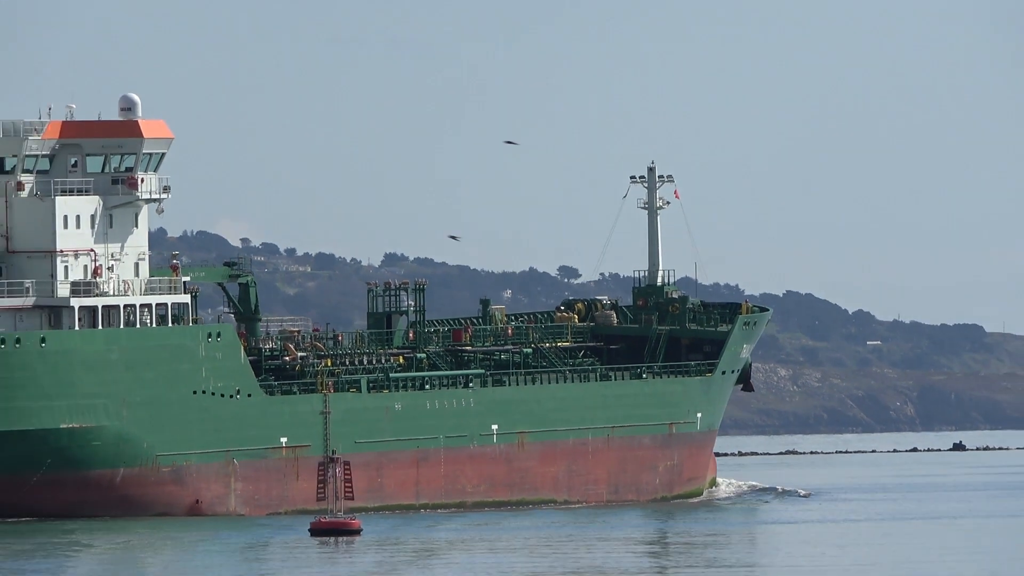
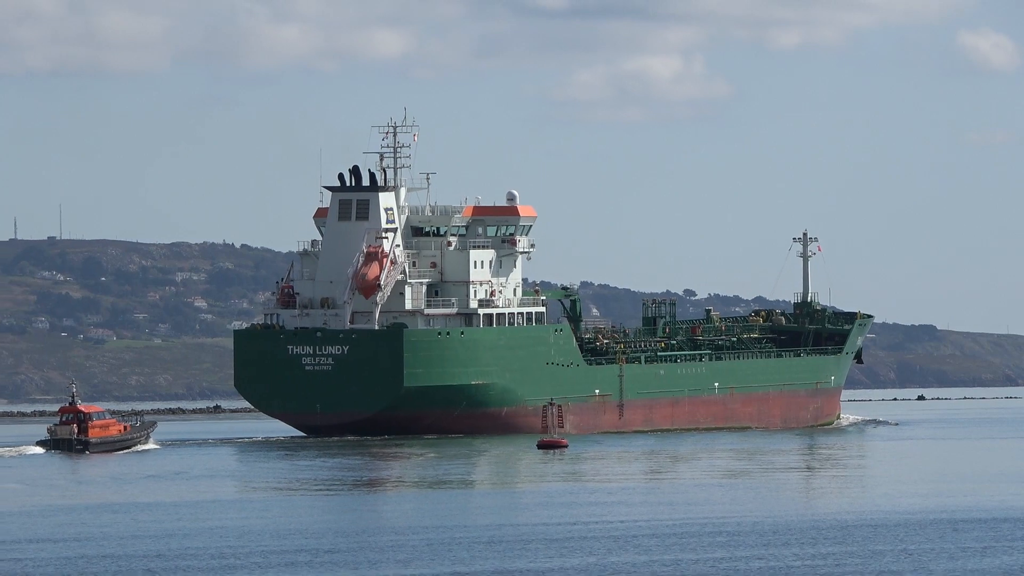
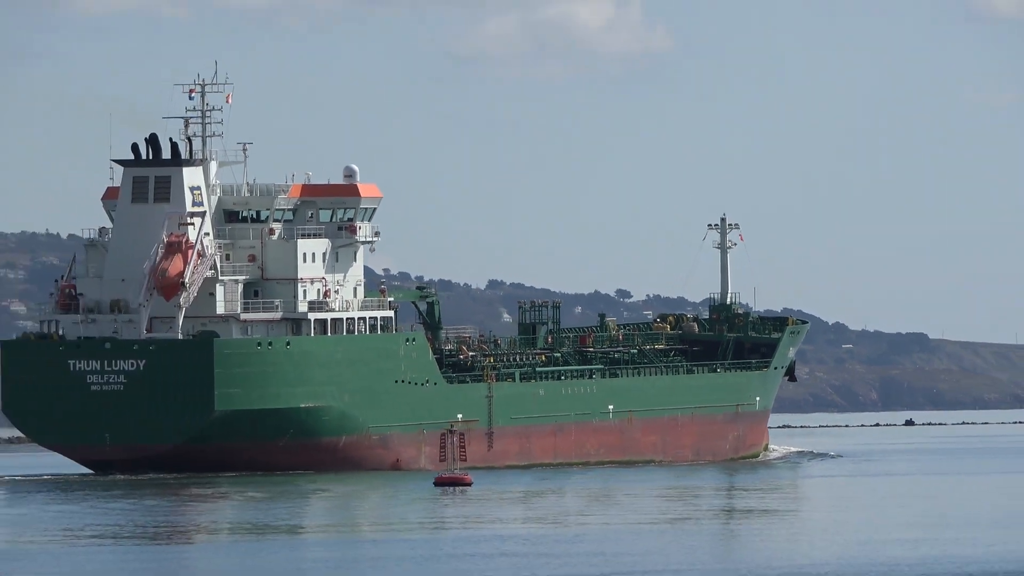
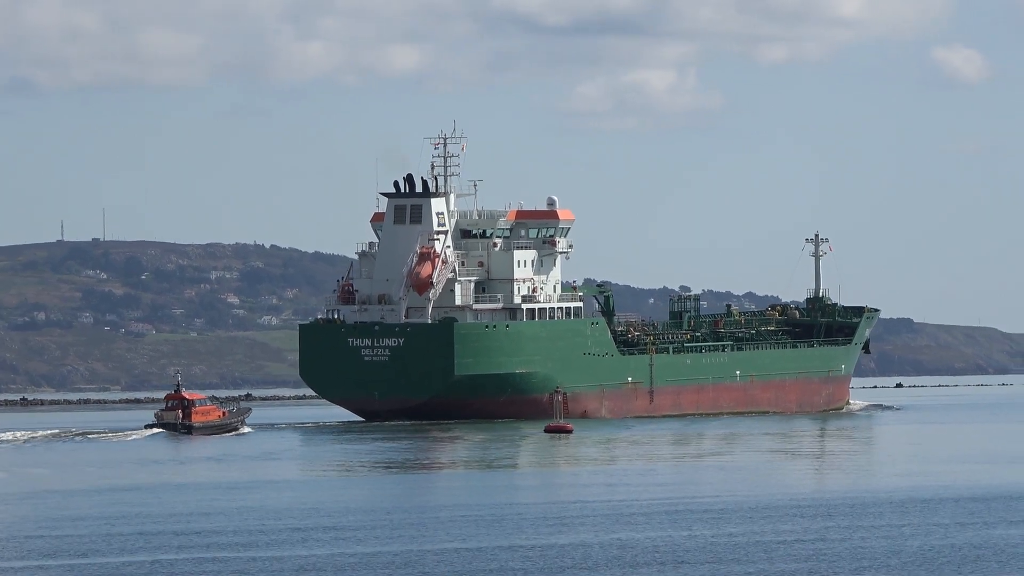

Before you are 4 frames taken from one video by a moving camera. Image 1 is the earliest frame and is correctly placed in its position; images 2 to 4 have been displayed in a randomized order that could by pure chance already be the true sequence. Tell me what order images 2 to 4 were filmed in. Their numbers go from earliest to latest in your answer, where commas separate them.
3, 2, 4
